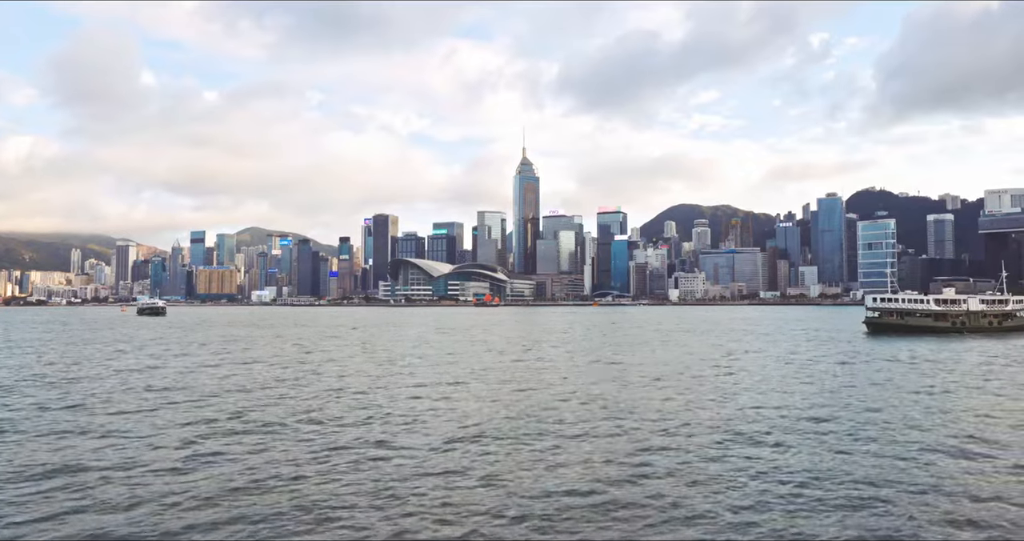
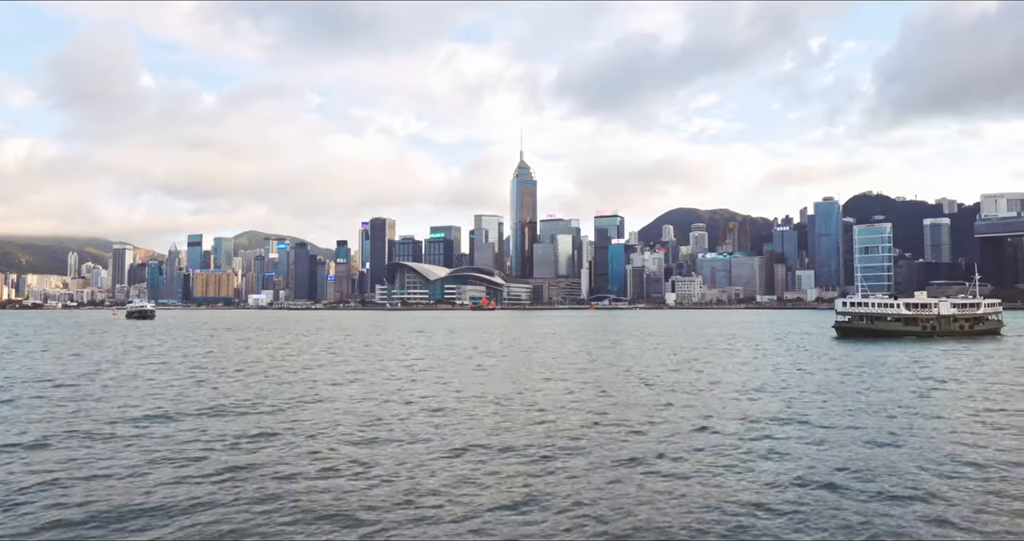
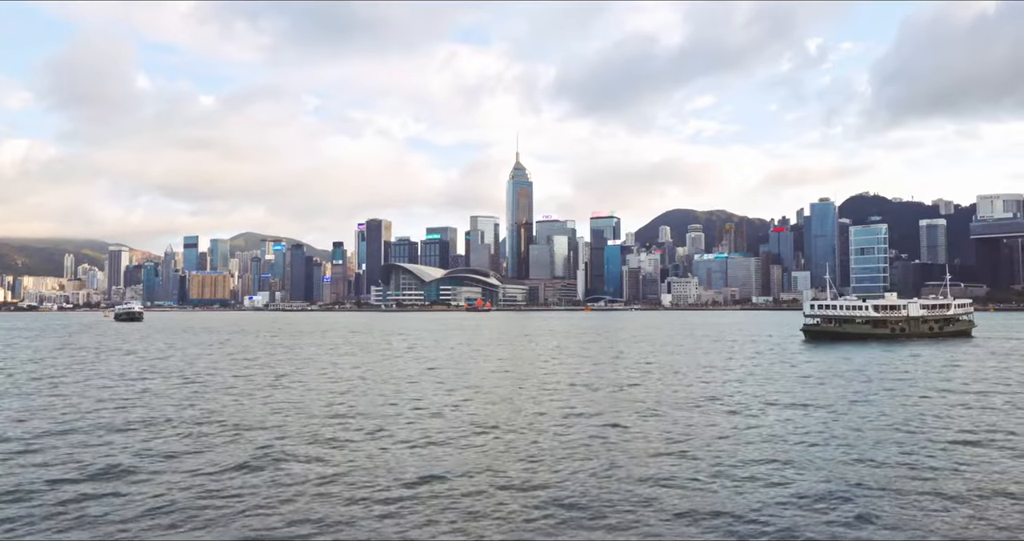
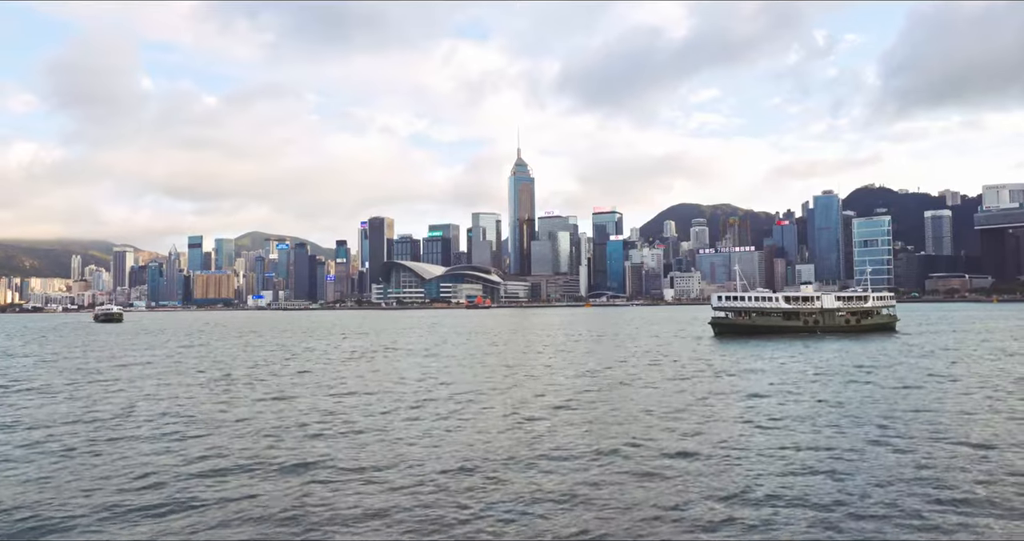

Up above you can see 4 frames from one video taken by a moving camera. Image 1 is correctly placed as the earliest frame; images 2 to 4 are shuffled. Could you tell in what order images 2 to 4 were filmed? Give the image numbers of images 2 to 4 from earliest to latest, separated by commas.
2, 3, 4
